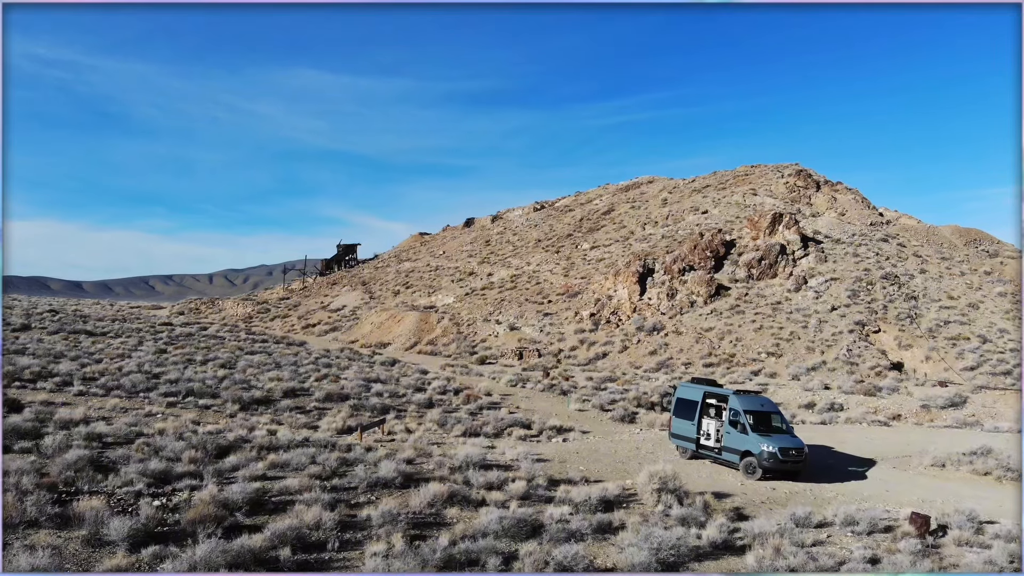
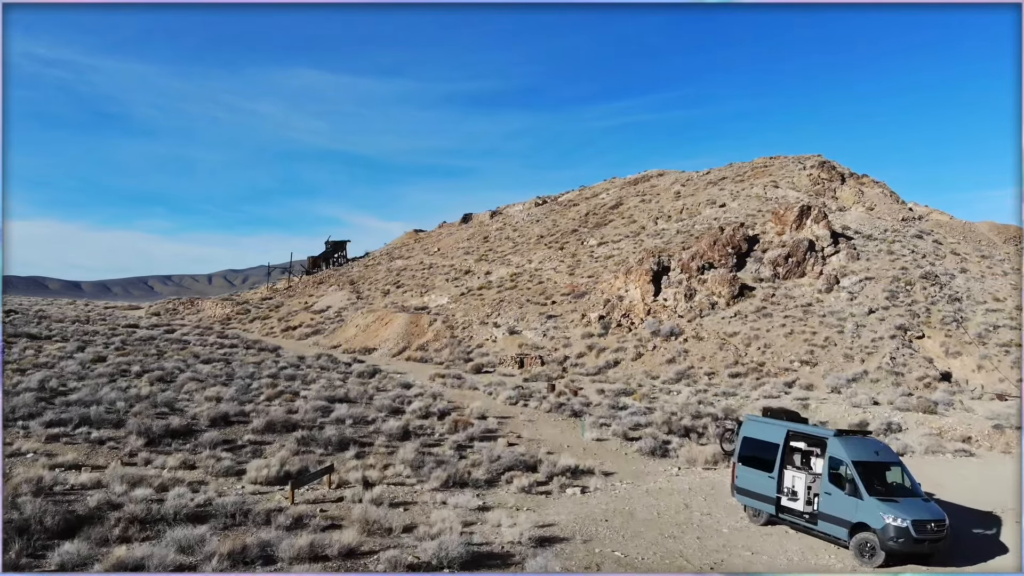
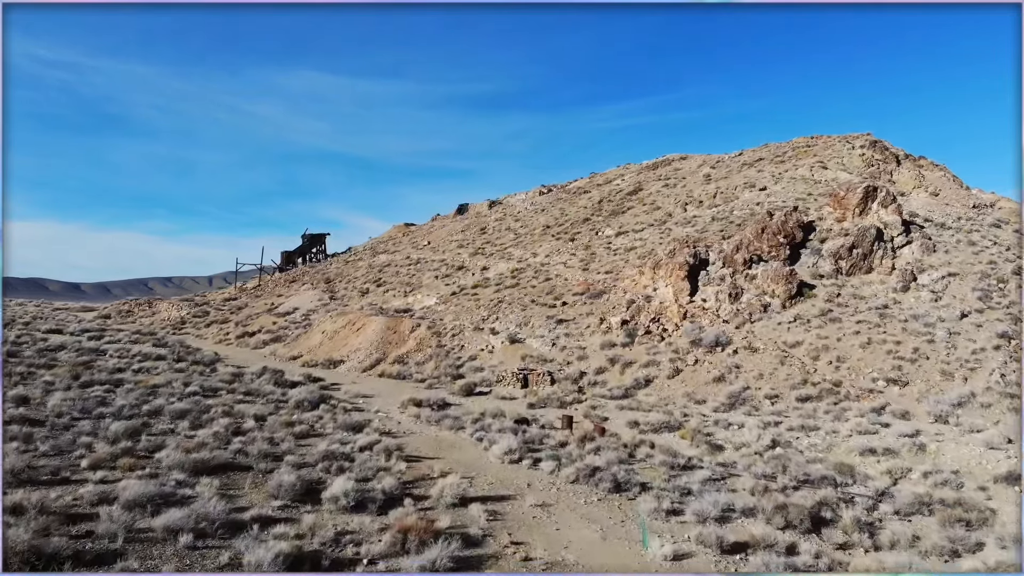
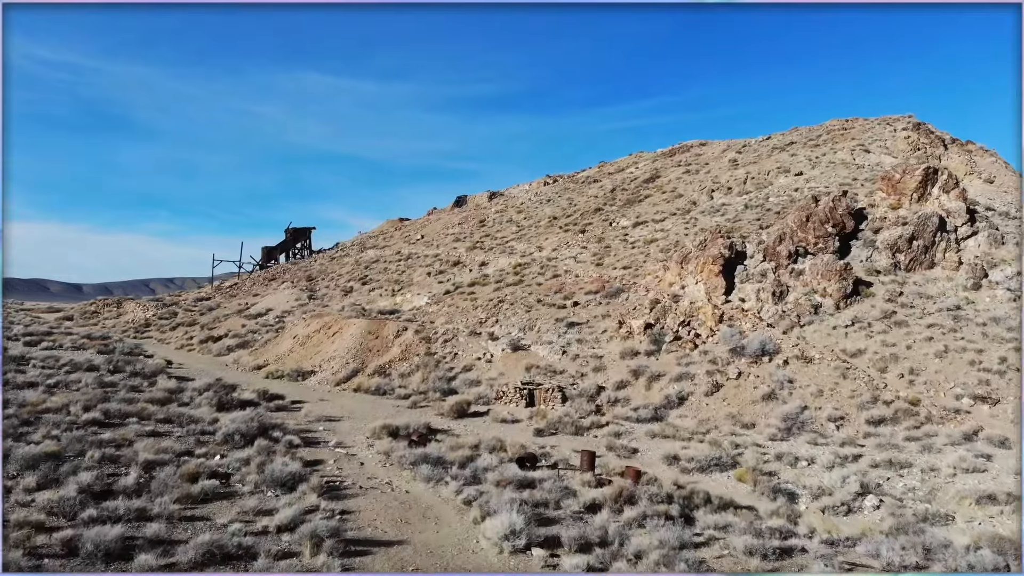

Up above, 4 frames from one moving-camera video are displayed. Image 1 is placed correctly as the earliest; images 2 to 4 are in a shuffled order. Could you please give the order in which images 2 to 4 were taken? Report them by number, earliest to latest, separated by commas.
2, 3, 4
